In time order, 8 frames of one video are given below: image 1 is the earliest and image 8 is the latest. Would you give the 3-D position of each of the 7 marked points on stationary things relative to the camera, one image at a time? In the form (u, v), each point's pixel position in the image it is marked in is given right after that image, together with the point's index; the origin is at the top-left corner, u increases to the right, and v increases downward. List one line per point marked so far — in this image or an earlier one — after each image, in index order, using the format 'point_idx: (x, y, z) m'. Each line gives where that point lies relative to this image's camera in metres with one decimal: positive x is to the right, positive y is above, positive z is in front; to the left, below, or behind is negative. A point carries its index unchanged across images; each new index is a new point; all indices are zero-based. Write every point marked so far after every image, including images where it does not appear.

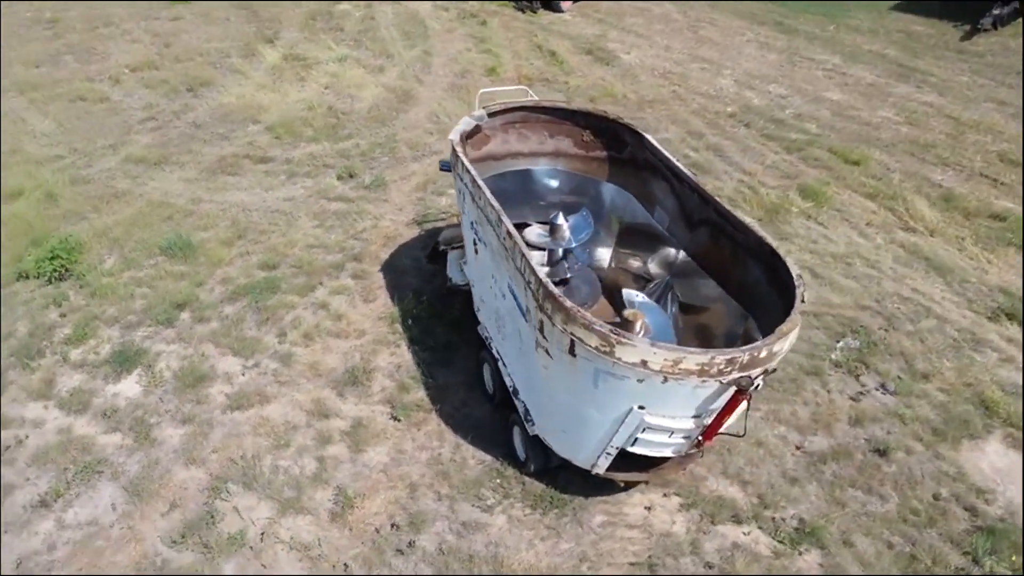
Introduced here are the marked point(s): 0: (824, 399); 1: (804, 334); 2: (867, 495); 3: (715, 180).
0: (+2.4, -0.9, +5.8) m
1: (+2.5, -0.4, +6.5) m
2: (+2.4, -1.4, +5.1) m
3: (+2.4, +1.2, +8.7) m
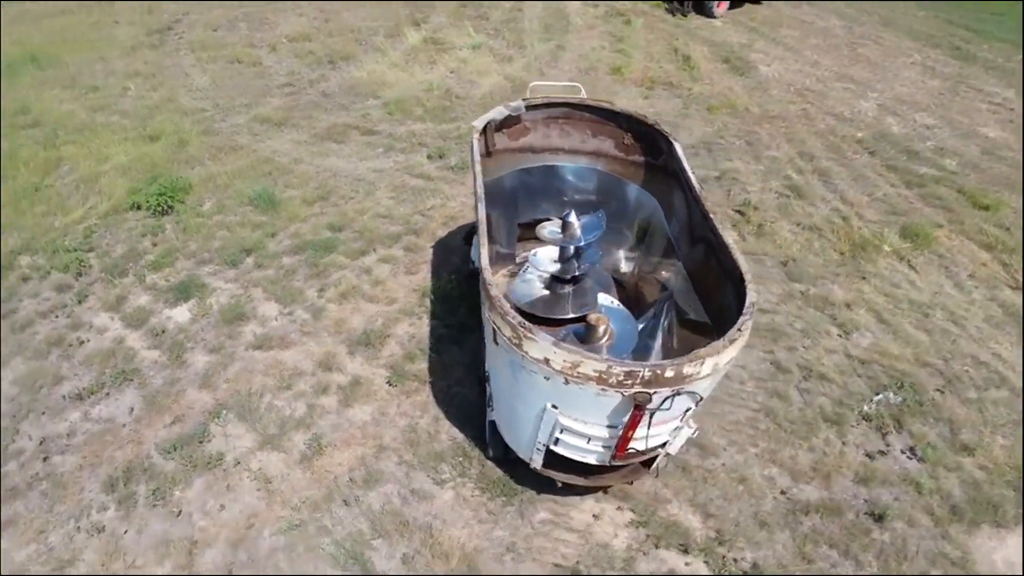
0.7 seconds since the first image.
0: (+2.3, -1.2, +5.4) m
1: (+2.6, -0.7, +6.0) m
2: (+2.0, -1.7, +4.7) m
3: (+3.2, +0.9, +8.2) m
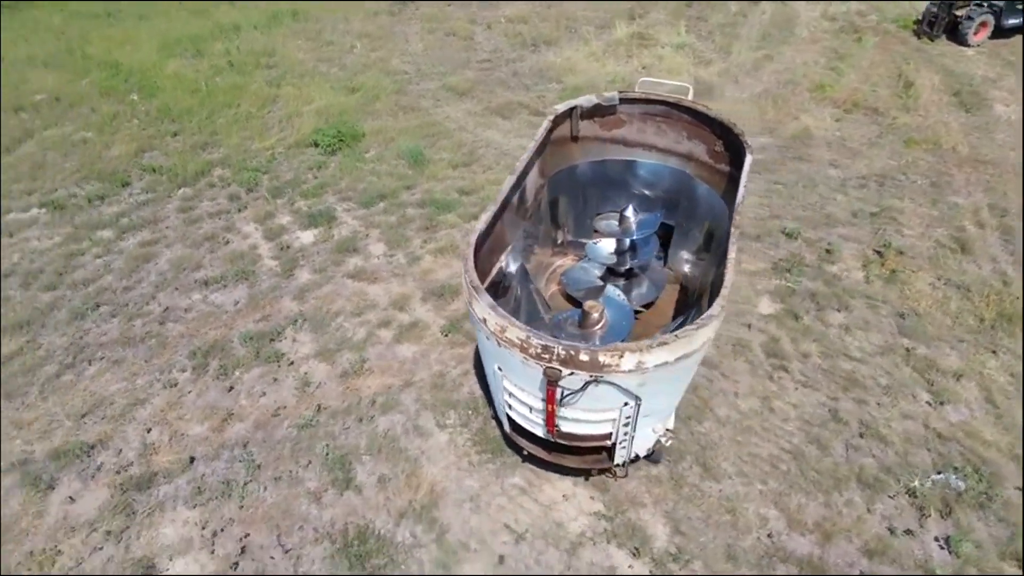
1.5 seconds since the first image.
0: (+2.2, -1.5, +4.9) m
1: (+2.8, -1.1, +5.4) m
2: (+1.7, -1.9, +4.4) m
3: (+4.4, +0.2, +7.2) m
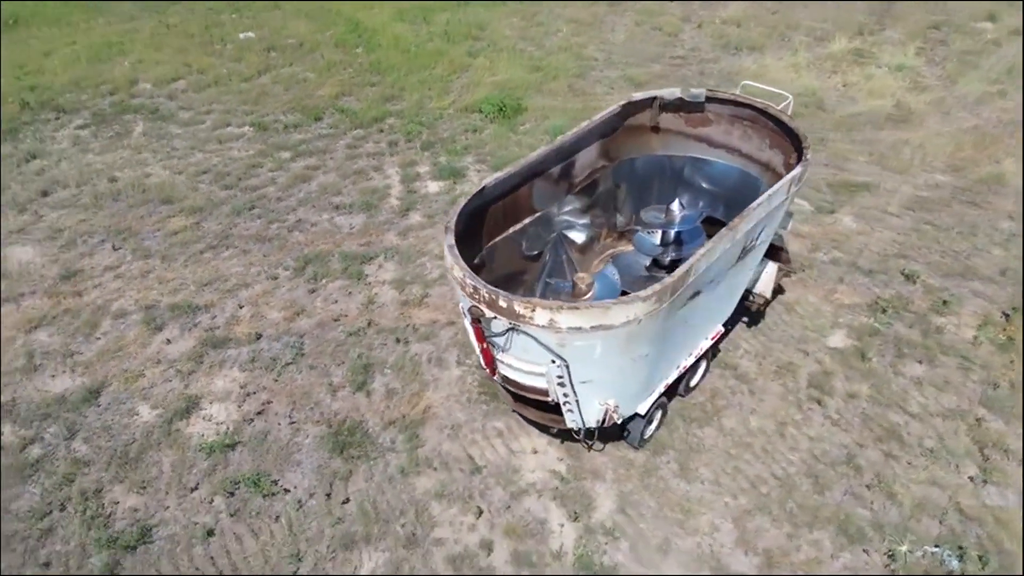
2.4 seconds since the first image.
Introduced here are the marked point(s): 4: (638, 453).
0: (+1.9, -1.6, +4.7) m
1: (+2.6, -1.4, +4.9) m
2: (+1.1, -1.9, +4.3) m
3: (+5.0, -0.5, +6.1) m
4: (+0.9, -1.2, +5.3) m
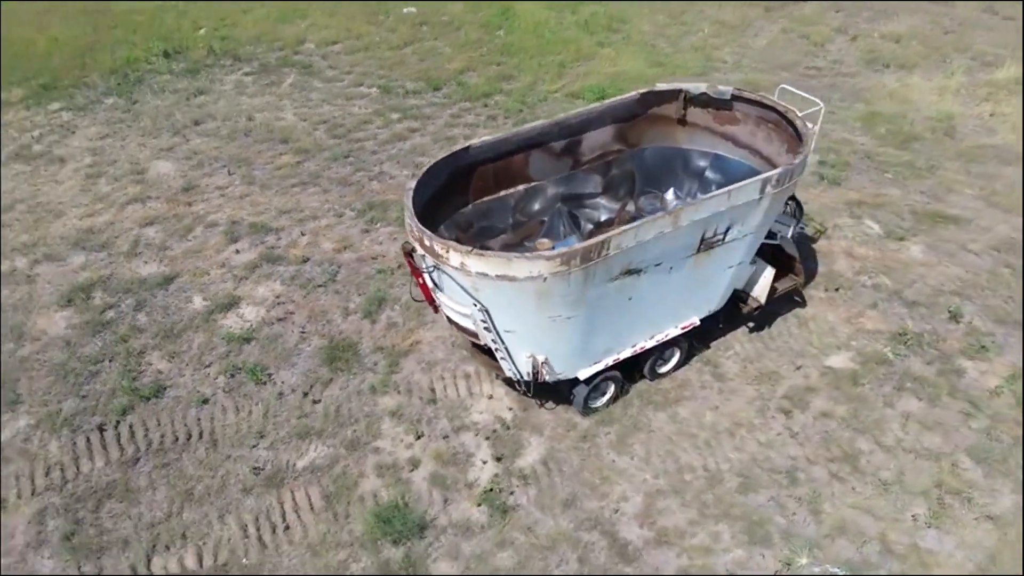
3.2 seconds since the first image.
0: (+1.2, -1.6, +4.7) m
1: (+2.0, -1.5, +4.8) m
2: (+0.4, -1.7, +4.6) m
3: (+4.7, -1.1, +5.4) m
4: (+0.5, -1.0, +5.5) m
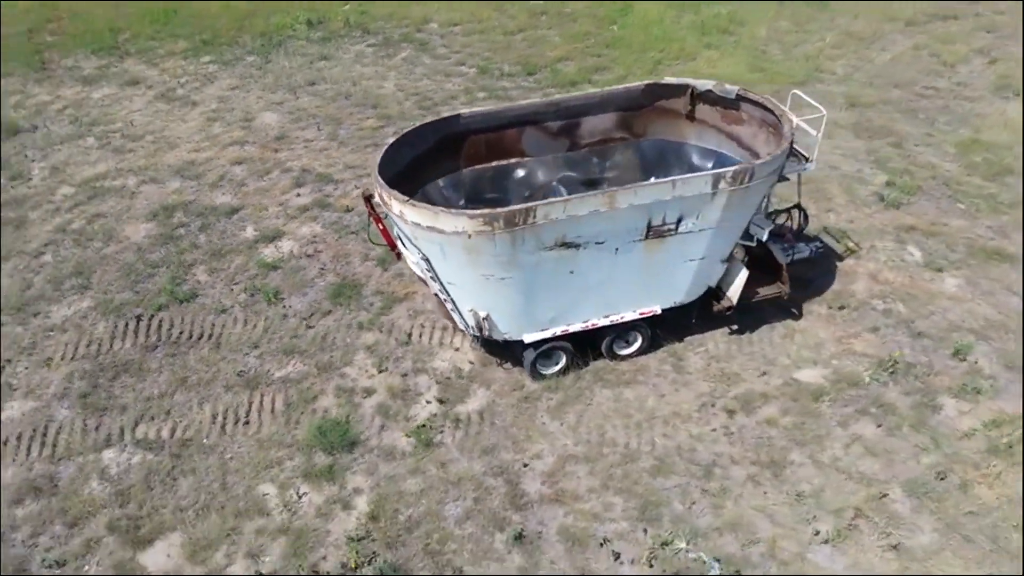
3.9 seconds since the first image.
0: (+0.6, -1.5, +5.0) m
1: (+1.4, -1.5, +4.8) m
2: (-0.3, -1.5, +5.0) m
3: (+4.2, -1.5, +4.8) m
4: (+0.1, -0.7, +5.9) m
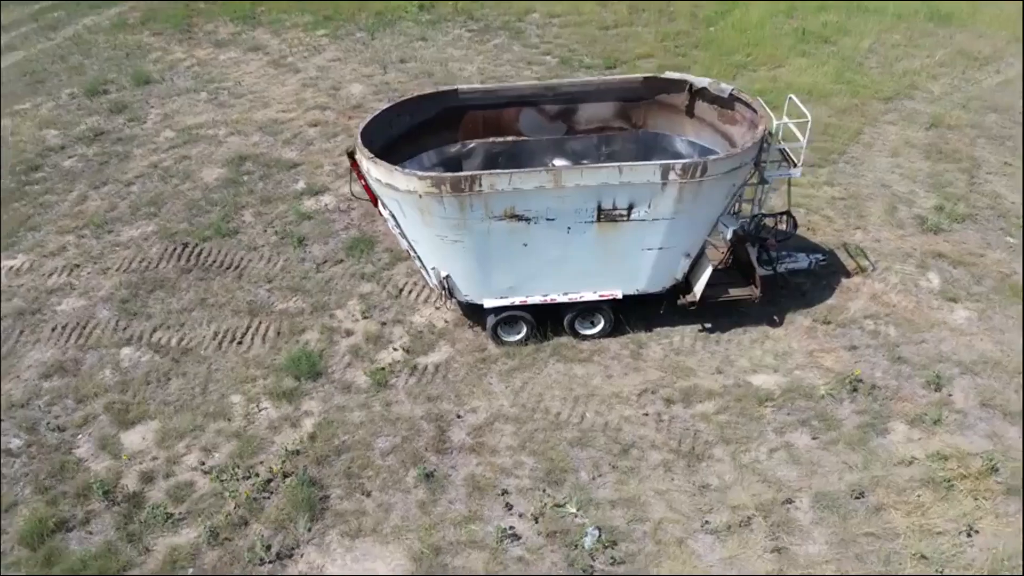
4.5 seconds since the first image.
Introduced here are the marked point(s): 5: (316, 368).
0: (0.0, -1.3, +5.3) m
1: (+0.7, -1.4, +5.0) m
2: (-0.9, -1.1, +5.5) m
3: (+3.5, -1.7, +4.5) m
4: (-0.2, -0.5, +6.3) m
5: (-1.6, -0.7, +6.1) m
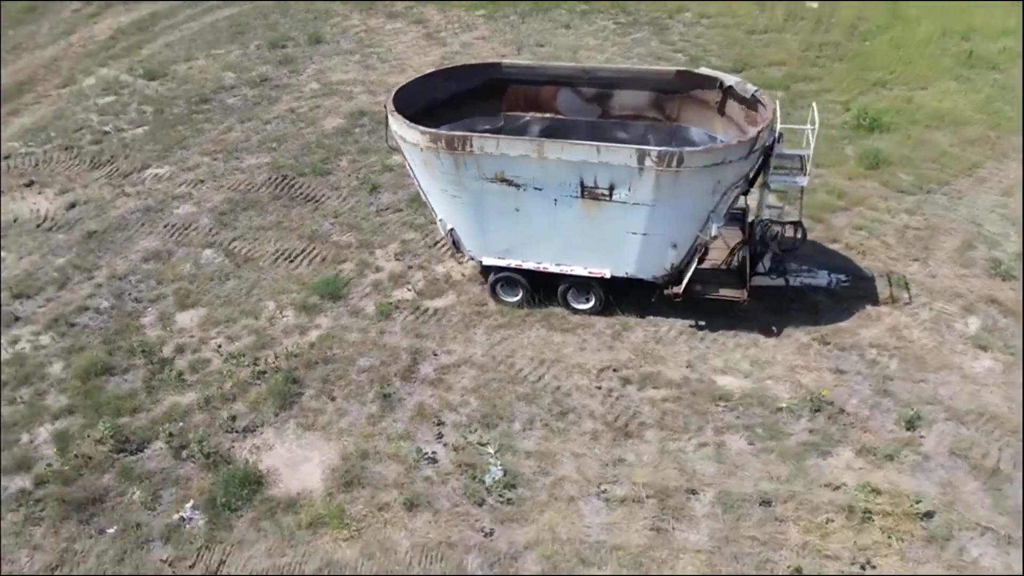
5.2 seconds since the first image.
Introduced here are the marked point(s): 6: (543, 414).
0: (-0.4, -0.9, +5.8) m
1: (+0.2, -1.2, +5.4) m
2: (-1.1, -0.6, +6.3) m
3: (+2.6, -2.0, +4.2) m
4: (-0.2, -0.1, +6.8) m
5: (-1.6, 0.0, +7.0) m
6: (+0.2, -1.0, +5.7) m
